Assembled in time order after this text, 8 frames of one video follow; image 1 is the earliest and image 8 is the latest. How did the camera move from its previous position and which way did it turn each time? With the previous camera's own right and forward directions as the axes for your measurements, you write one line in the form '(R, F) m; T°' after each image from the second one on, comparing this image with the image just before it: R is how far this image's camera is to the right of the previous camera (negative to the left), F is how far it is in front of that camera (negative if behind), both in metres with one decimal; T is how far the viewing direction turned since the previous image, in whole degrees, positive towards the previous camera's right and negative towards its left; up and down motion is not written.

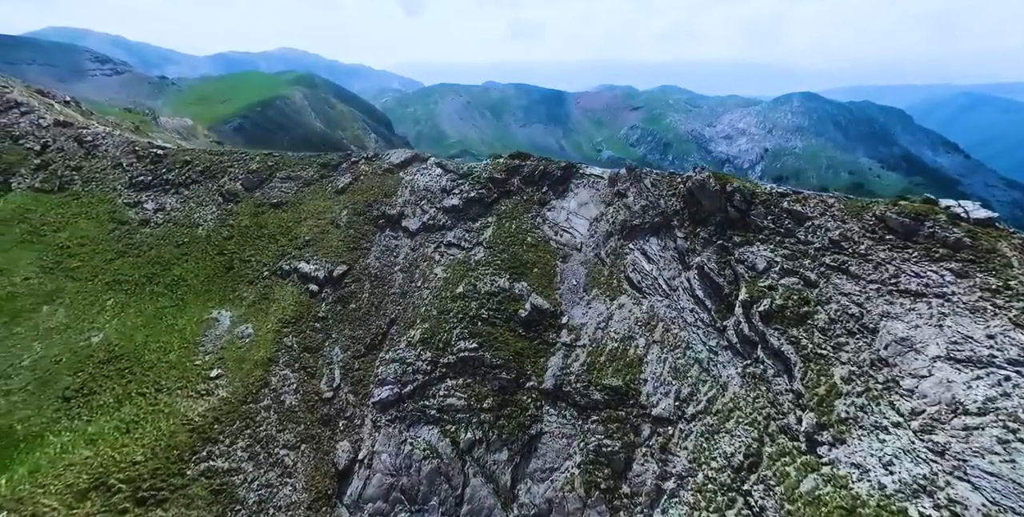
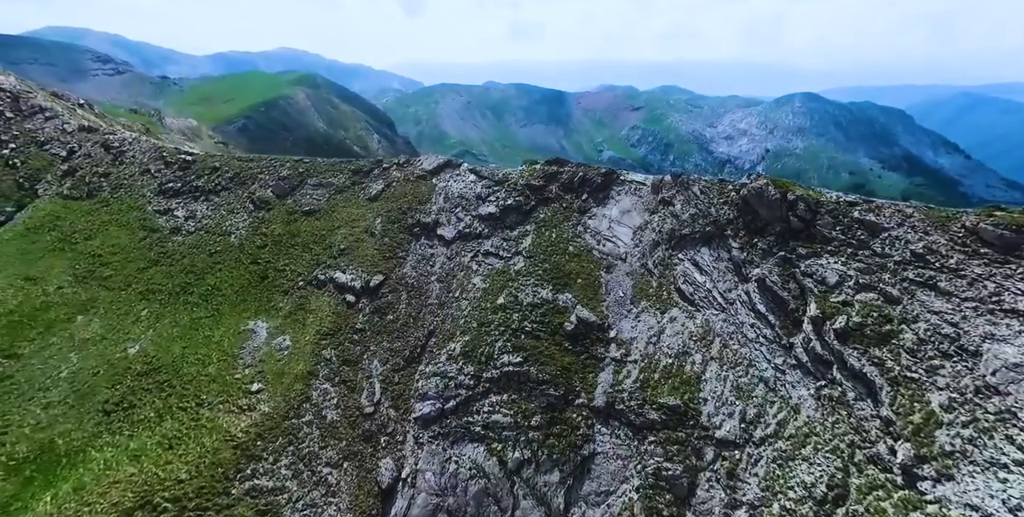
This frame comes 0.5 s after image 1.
(-2.4, +1.1) m; -1°
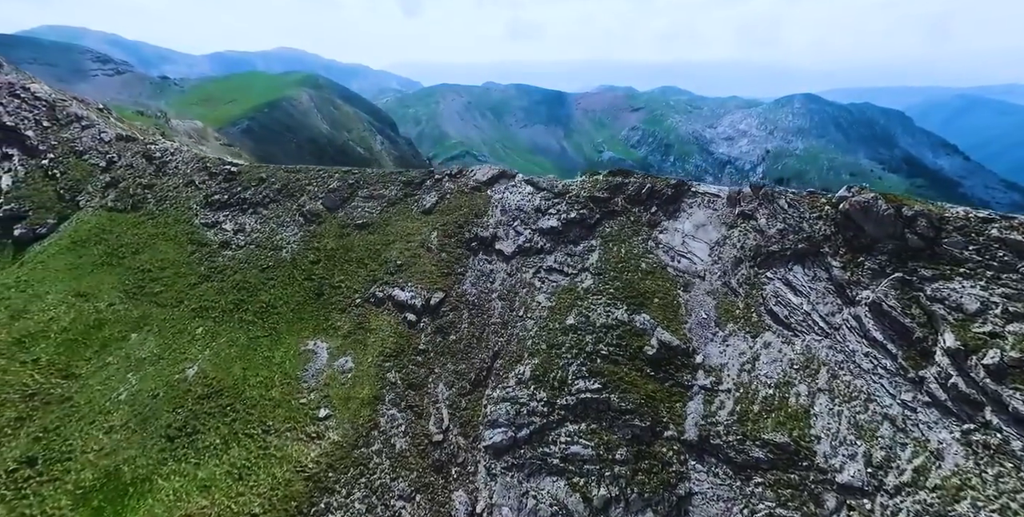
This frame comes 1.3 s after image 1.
(-3.9, +1.7) m; -2°
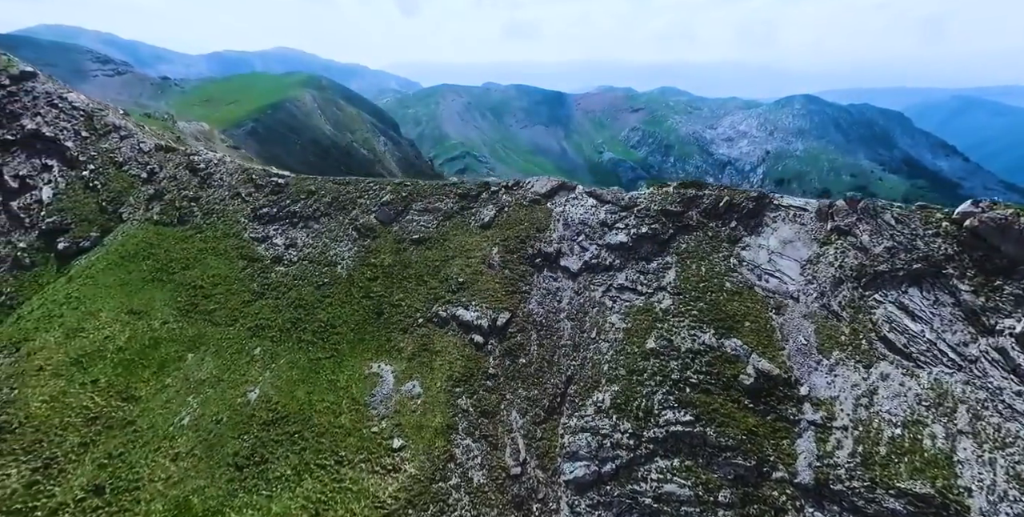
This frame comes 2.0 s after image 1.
(-3.9, +1.8) m; -2°
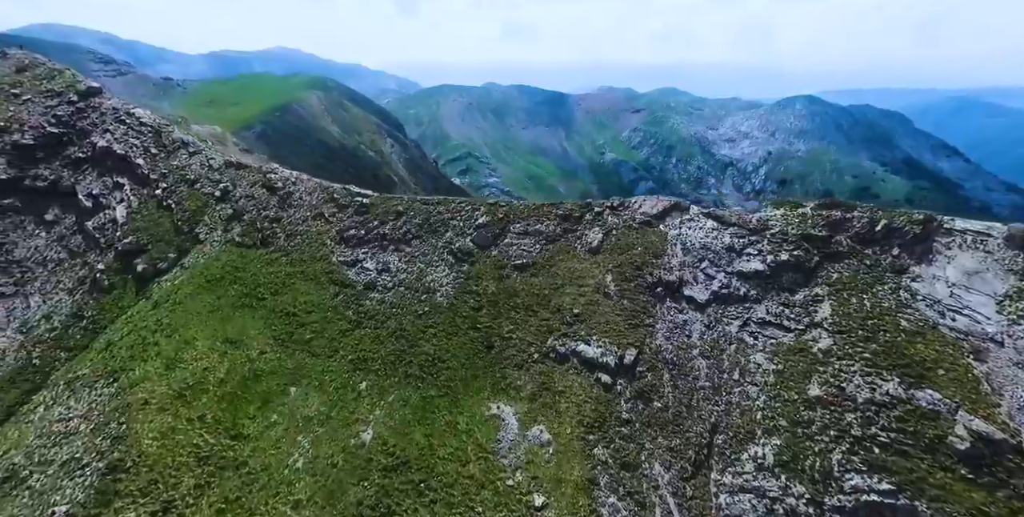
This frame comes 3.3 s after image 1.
(-6.5, +2.6) m; -4°
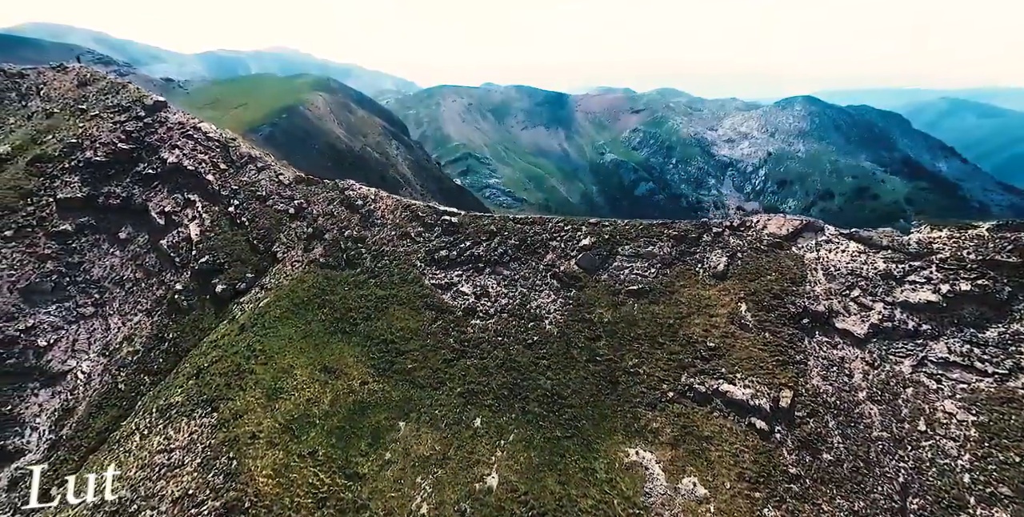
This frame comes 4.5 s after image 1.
(-6.9, +2.3) m; -4°
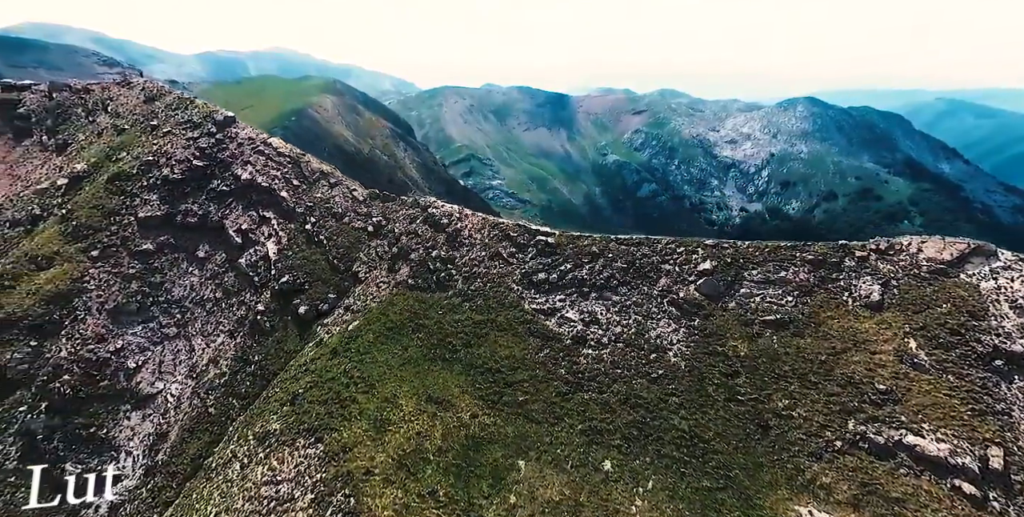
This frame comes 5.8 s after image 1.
(-7.5, +2.3) m; -3°
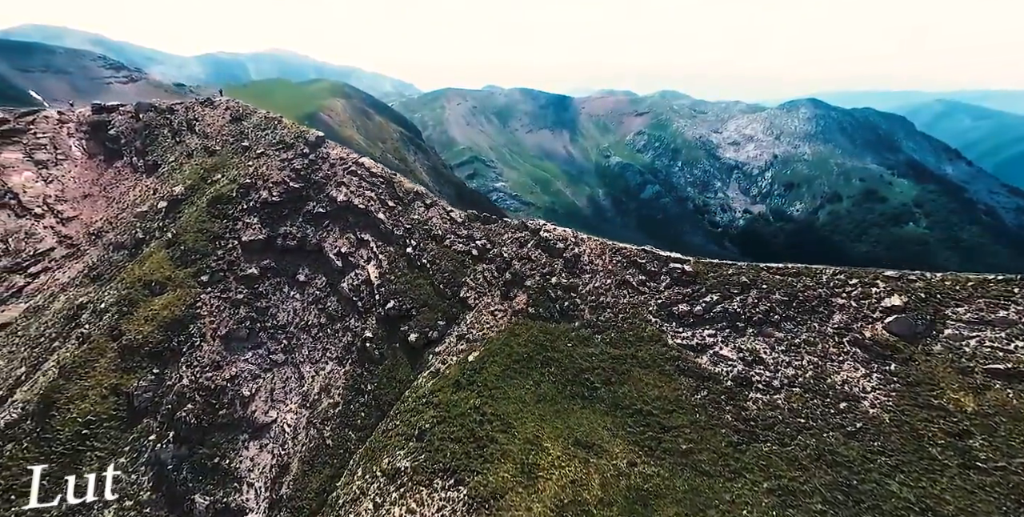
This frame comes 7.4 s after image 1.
(-10.1, +2.5) m; -4°
